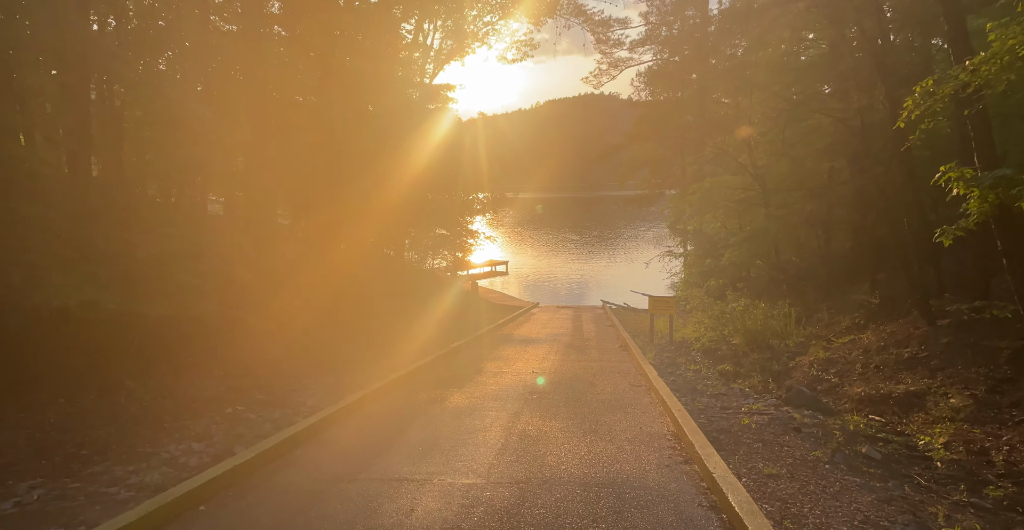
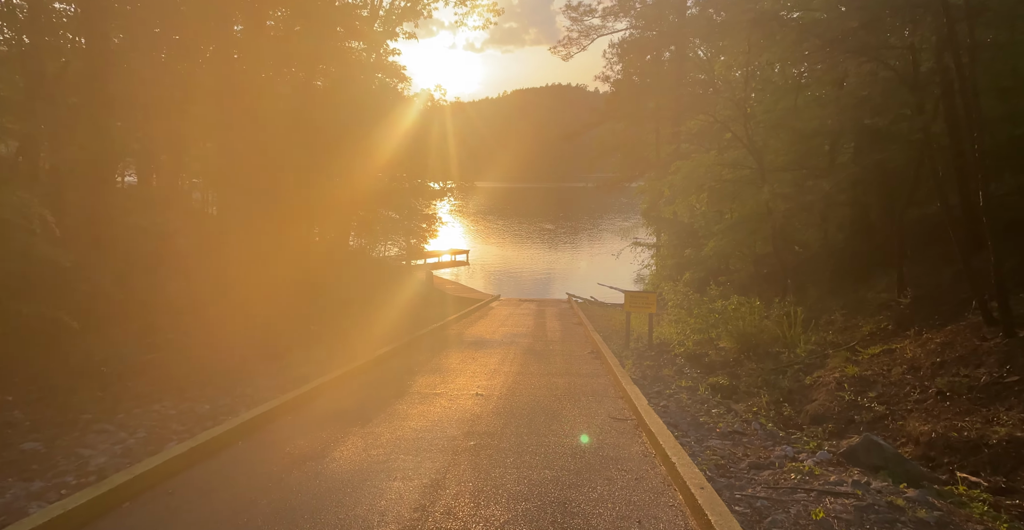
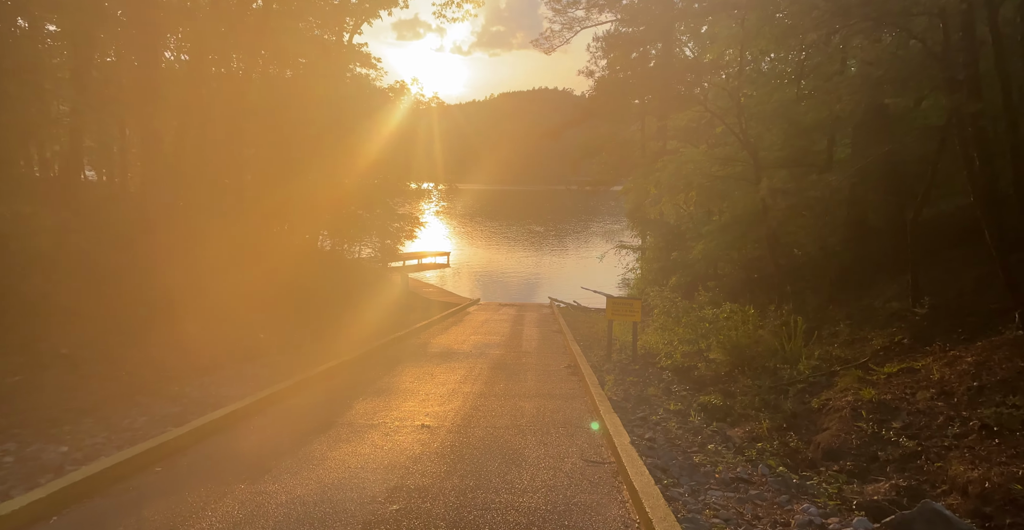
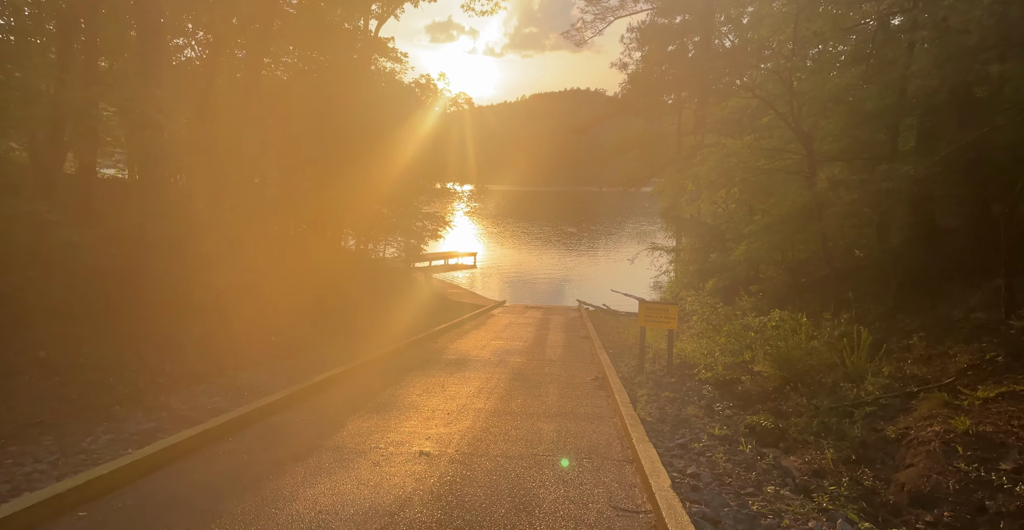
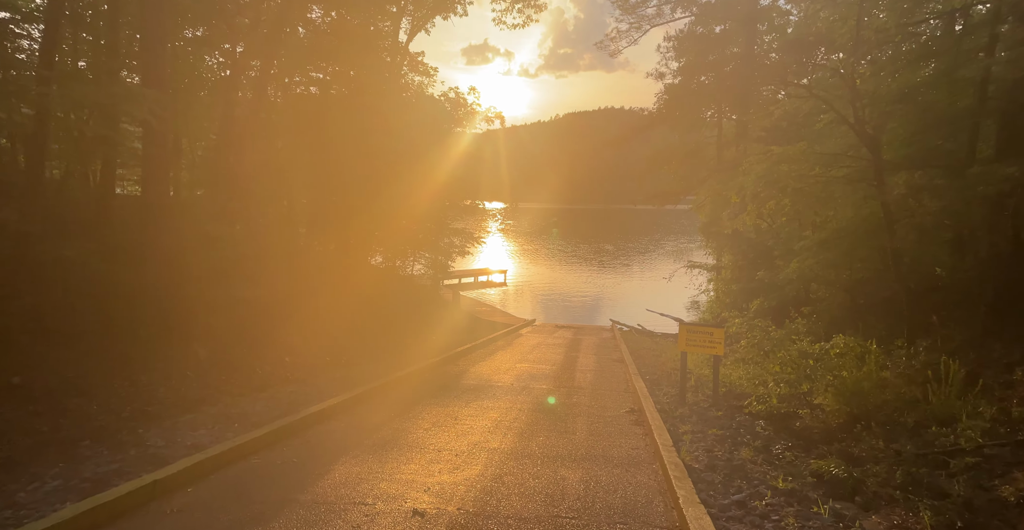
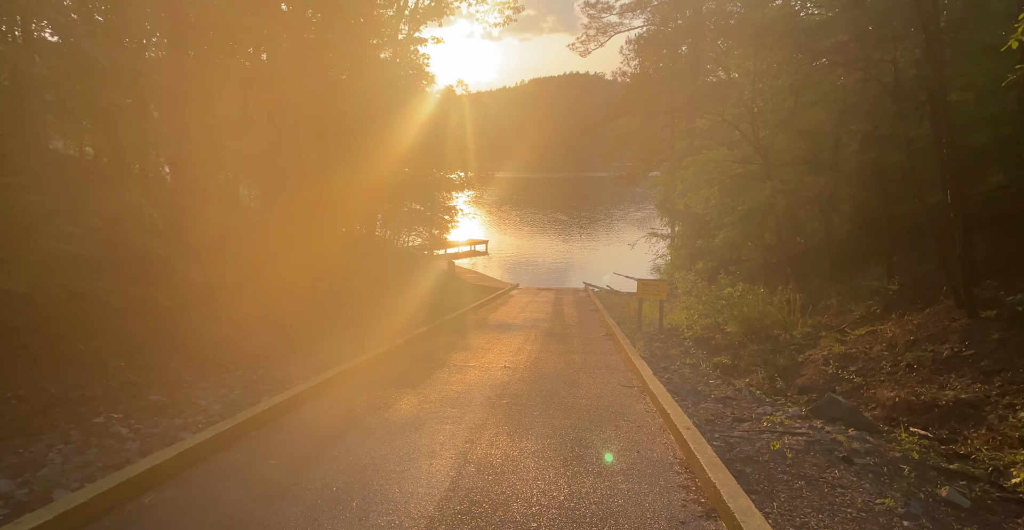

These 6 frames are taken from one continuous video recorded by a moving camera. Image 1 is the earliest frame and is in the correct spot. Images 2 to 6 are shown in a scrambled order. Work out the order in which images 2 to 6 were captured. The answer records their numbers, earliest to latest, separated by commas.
6, 2, 3, 4, 5
